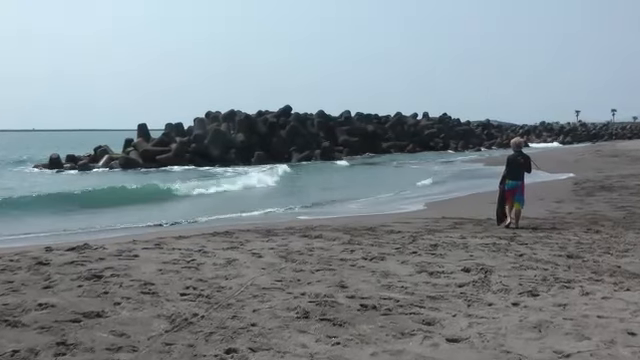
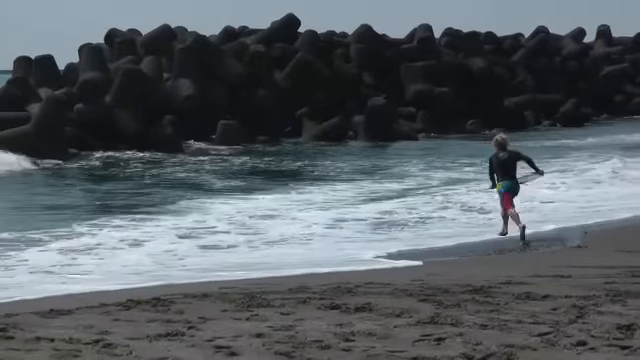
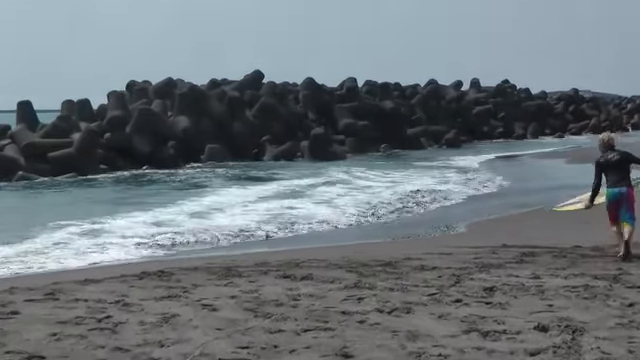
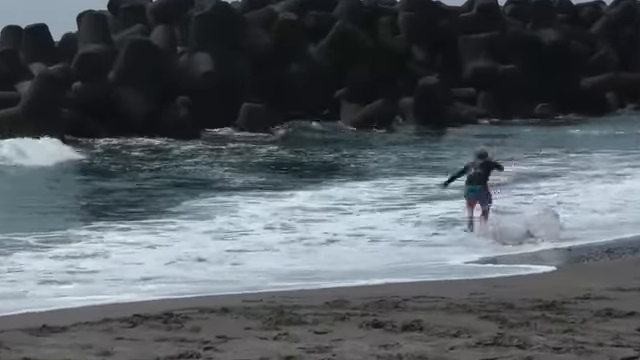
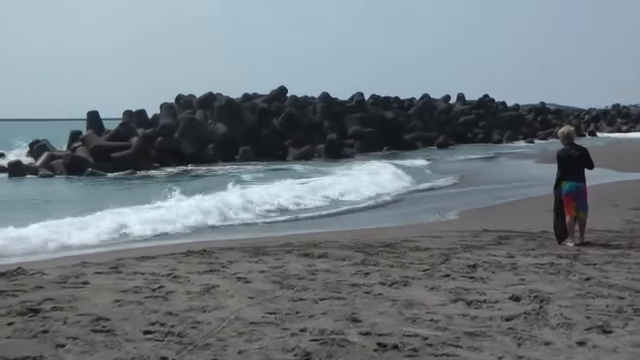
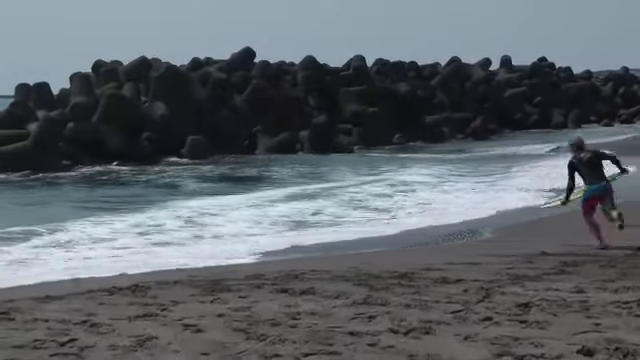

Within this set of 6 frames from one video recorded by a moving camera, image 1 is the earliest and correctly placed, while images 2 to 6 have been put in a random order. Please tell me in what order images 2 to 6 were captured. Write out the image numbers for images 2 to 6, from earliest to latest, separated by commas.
5, 3, 6, 2, 4
